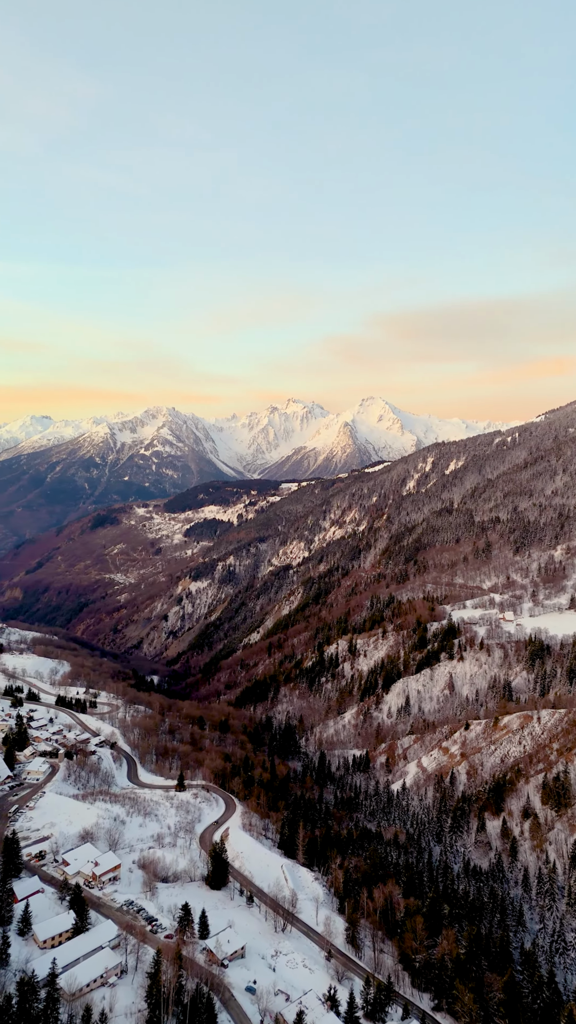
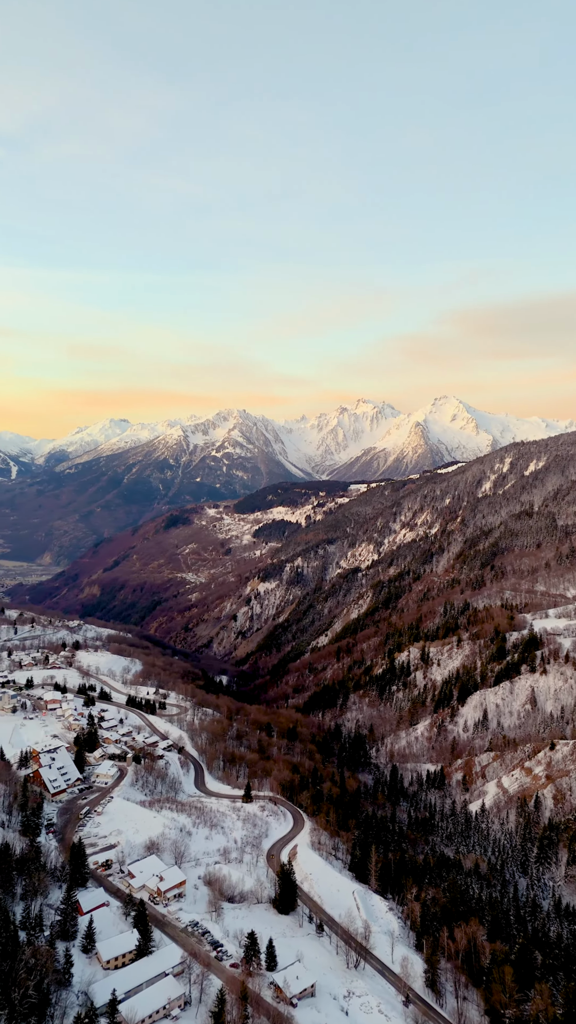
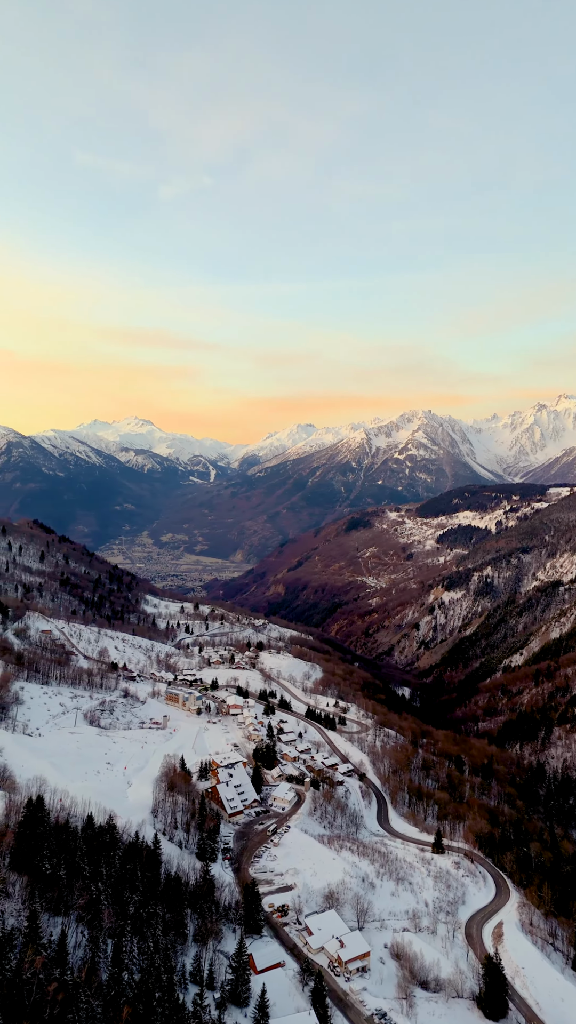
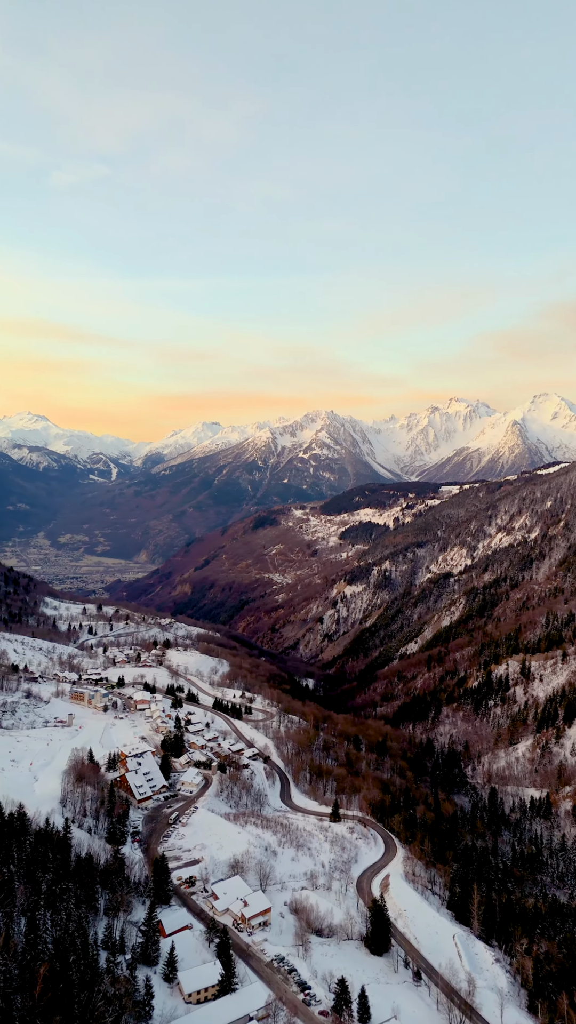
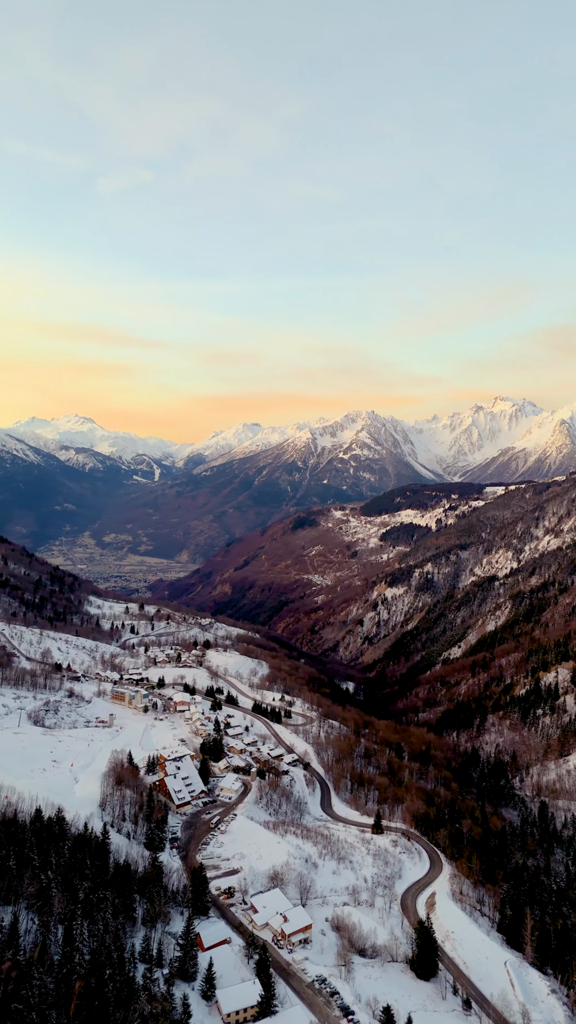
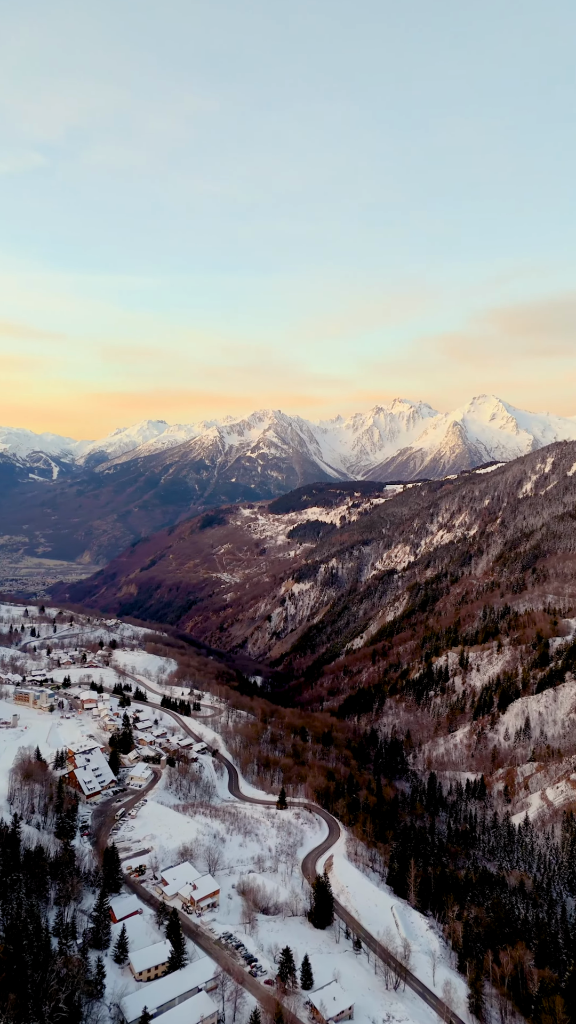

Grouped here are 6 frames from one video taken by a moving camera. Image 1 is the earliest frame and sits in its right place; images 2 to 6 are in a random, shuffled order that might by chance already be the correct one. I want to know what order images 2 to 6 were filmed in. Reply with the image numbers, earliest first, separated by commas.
2, 6, 4, 5, 3
